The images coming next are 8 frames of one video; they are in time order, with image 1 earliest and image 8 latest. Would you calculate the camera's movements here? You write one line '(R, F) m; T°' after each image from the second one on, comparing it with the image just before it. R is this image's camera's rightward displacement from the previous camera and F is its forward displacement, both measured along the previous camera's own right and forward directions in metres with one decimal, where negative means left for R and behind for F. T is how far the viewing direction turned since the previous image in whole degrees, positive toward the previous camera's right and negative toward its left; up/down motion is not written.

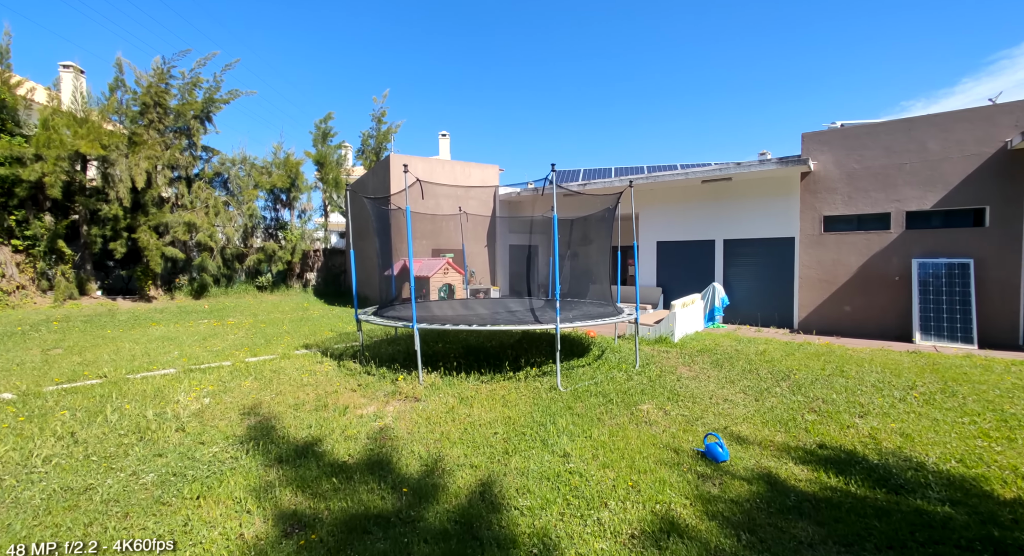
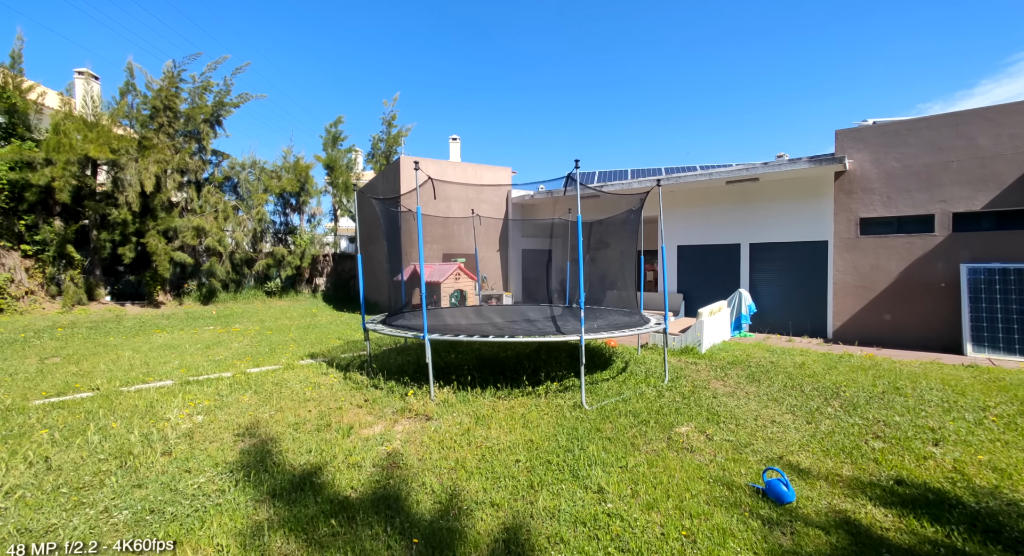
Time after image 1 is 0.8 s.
(-0.1, +0.3) m; -1°
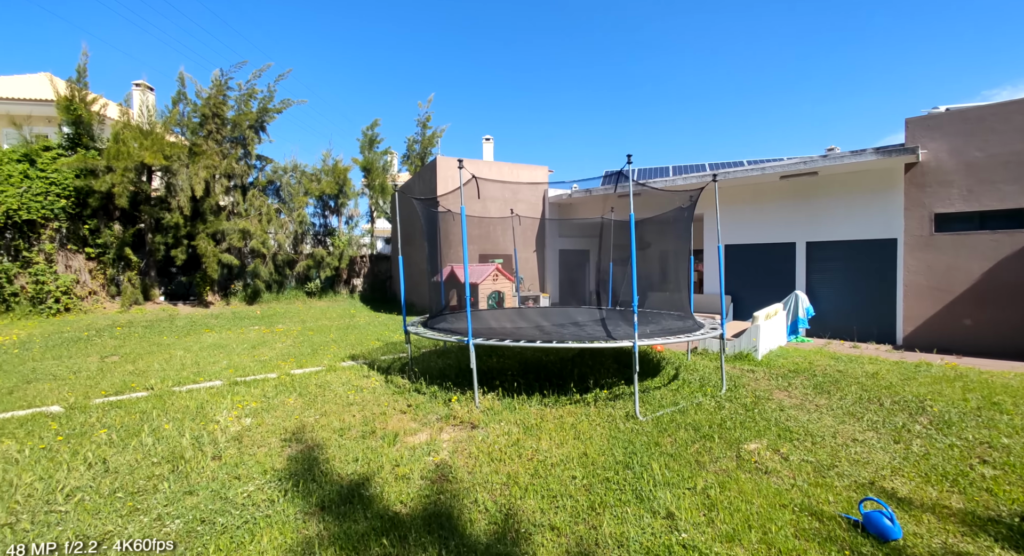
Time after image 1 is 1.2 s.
(-0.1, +0.1) m; -4°
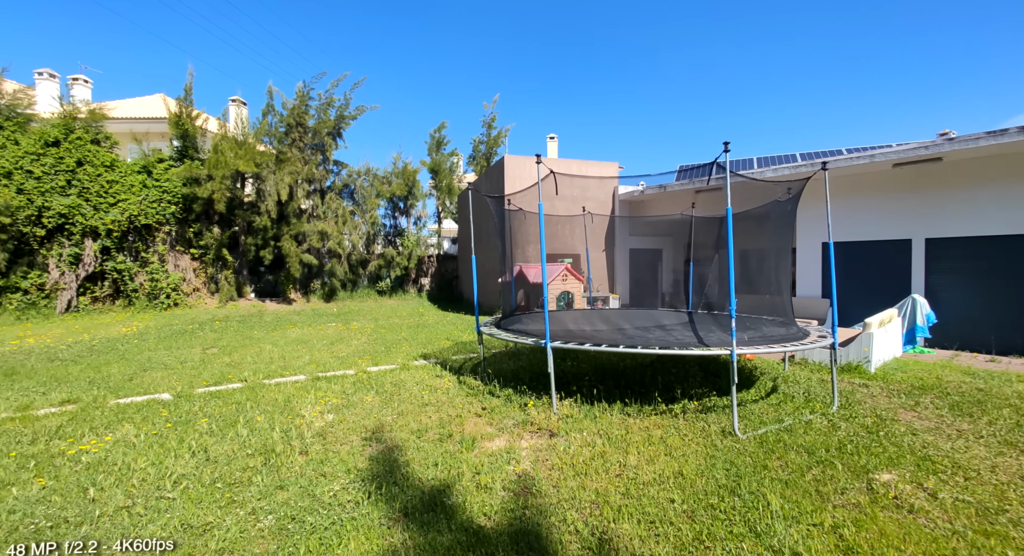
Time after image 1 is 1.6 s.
(-0.1, +0.1) m; -7°
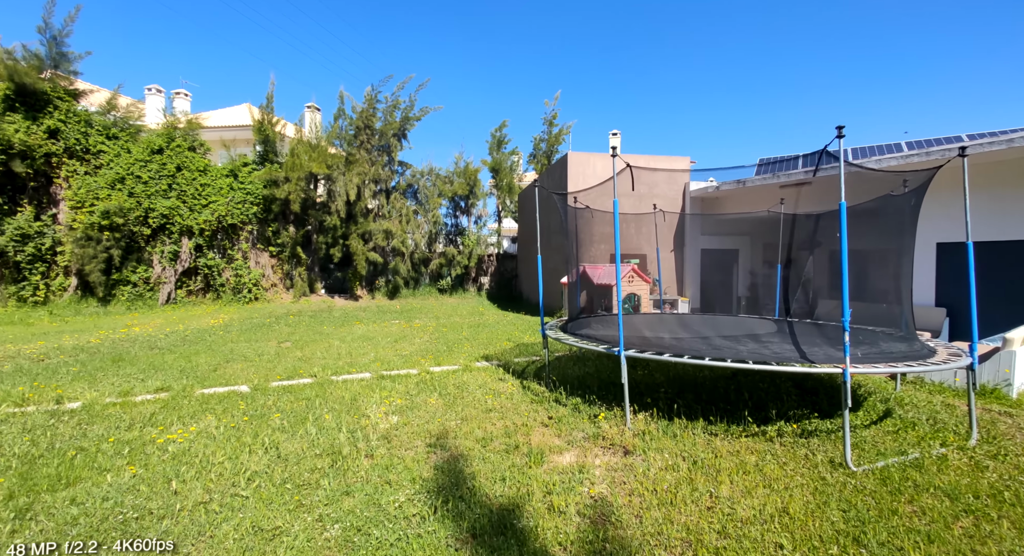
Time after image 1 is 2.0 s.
(-0.1, +0.2) m; -7°
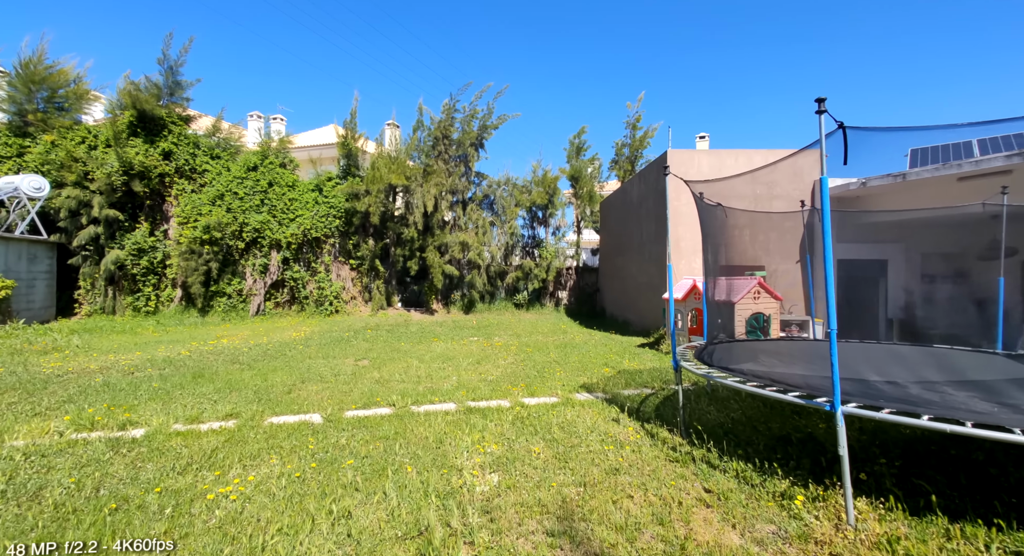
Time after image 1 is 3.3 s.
(-0.4, +0.8) m; -8°
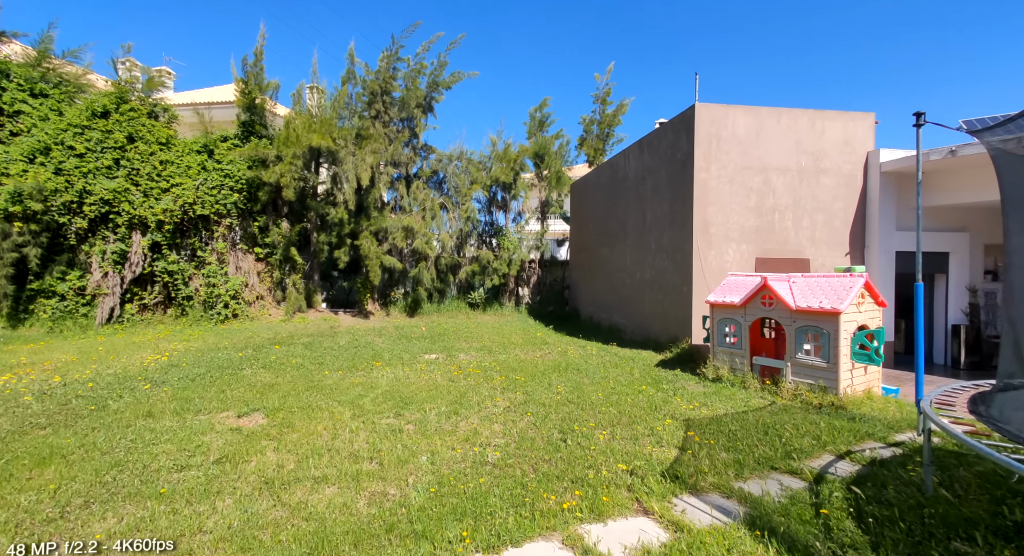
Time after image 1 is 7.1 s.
(-0.6, +2.7) m; +8°
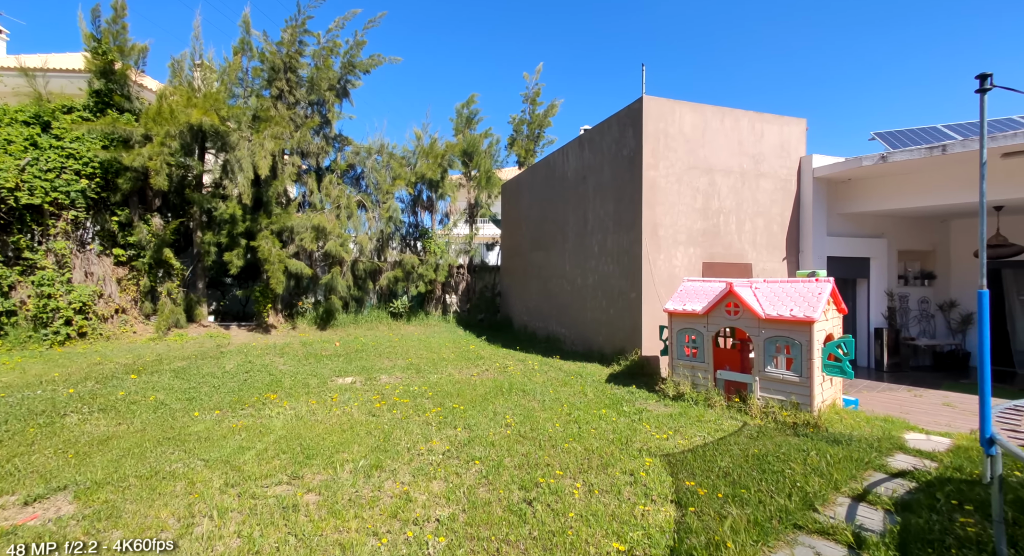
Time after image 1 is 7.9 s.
(-0.1, +0.9) m; +9°
